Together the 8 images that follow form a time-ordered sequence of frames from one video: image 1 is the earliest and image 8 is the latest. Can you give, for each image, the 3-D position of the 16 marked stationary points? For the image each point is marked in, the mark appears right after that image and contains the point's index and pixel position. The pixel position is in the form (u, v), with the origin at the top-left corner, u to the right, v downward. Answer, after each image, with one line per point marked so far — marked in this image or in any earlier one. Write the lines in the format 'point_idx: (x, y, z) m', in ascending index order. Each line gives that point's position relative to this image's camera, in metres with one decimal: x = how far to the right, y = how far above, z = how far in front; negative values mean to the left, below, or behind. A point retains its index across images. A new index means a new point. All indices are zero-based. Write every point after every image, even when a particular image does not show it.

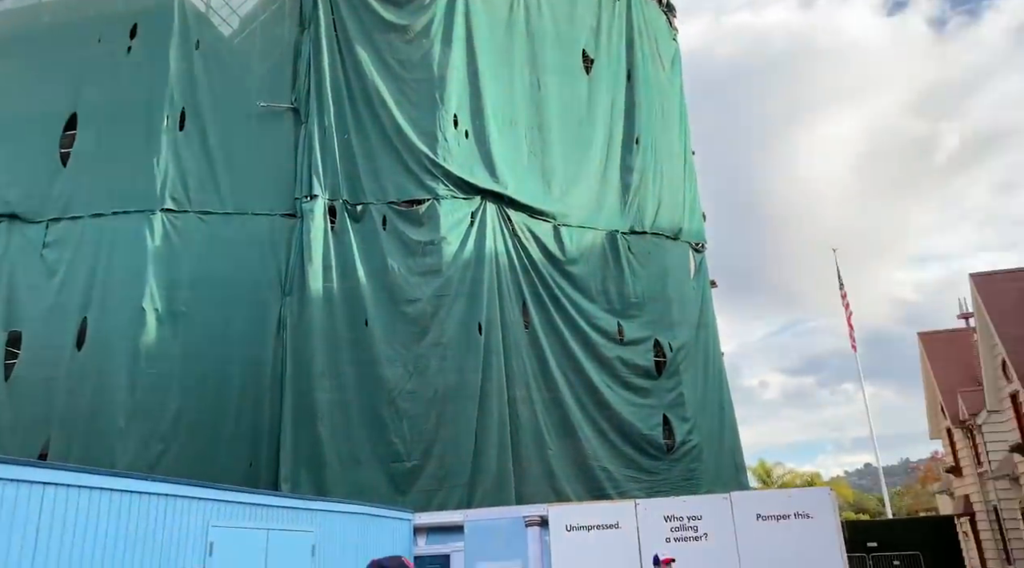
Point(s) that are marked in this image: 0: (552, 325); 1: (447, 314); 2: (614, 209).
0: (+0.8, -0.8, +15.8) m
1: (-1.2, -0.5, +14.7) m
2: (+2.3, +1.7, +17.7) m
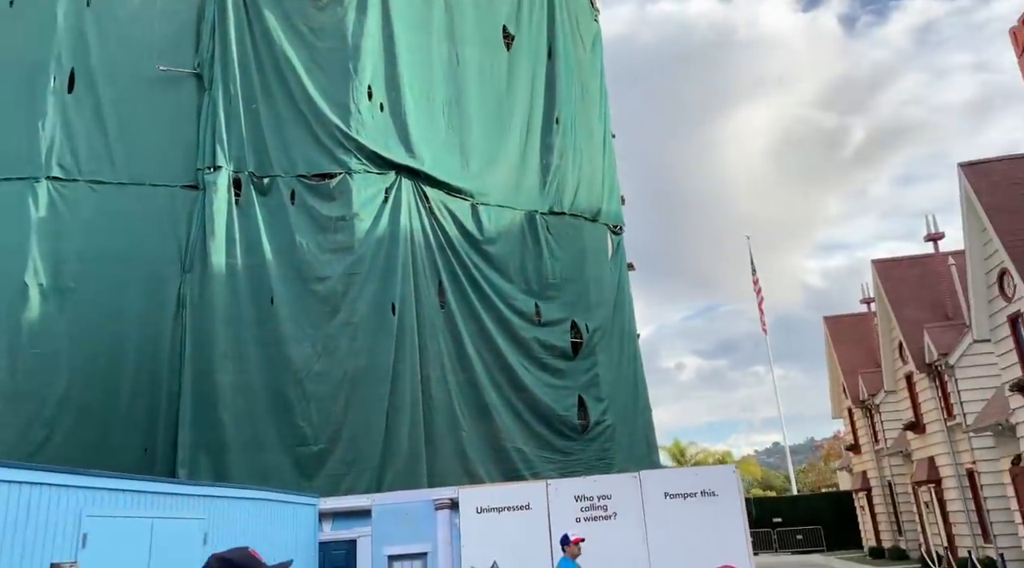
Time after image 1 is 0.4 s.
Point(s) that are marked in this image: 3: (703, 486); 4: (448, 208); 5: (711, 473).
0: (-0.8, -0.4, +15.6) m
1: (-2.7, -0.1, +14.2) m
2: (+0.5, +2.1, +17.5) m
3: (+2.6, -2.8, +11.3) m
4: (-1.2, +1.5, +15.9) m
5: (+2.7, -2.6, +11.4) m
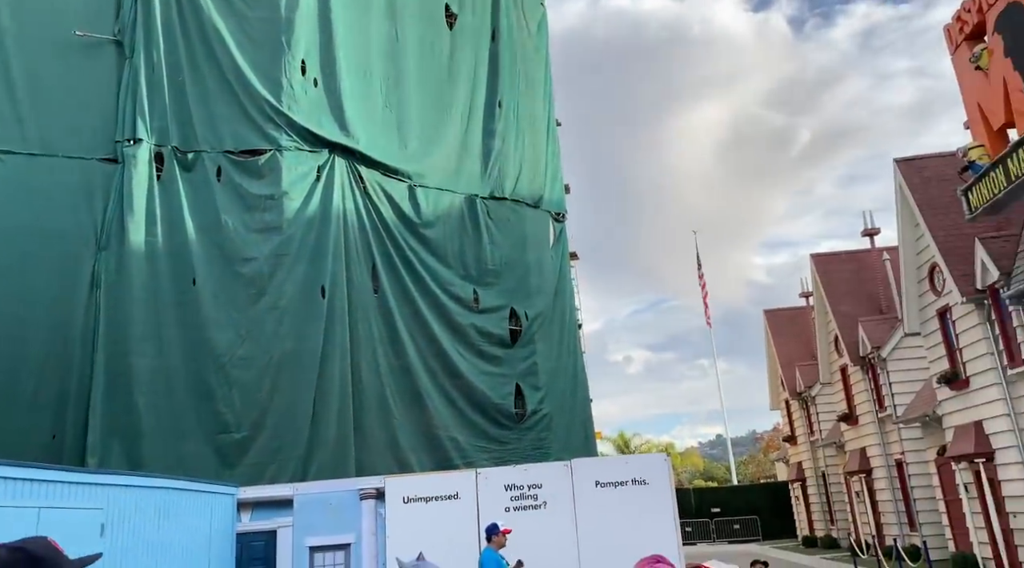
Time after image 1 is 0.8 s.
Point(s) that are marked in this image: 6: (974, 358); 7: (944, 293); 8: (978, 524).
0: (-2.0, -0.1, +15.2) m
1: (-3.8, +0.2, +13.7) m
2: (-0.8, +2.4, +17.1) m
3: (+1.7, -2.6, +11.2) m
4: (-2.4, +1.8, +15.4) m
5: (+1.8, -2.4, +11.2) m
6: (+10.2, -1.6, +18.2) m
7: (+10.2, -0.2, +19.4) m
8: (+10.7, -5.5, +19.0) m
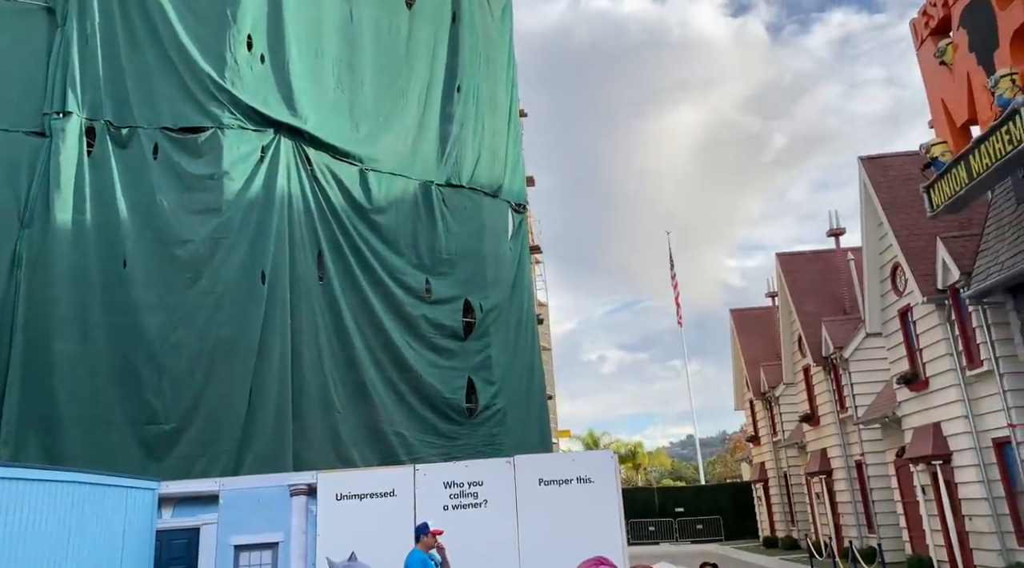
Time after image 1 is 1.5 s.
0: (-2.9, +0.1, +14.6) m
1: (-4.6, +0.4, +13.1) m
2: (-1.6, +2.6, +16.6) m
3: (+0.9, -2.5, +10.7) m
4: (-3.2, +2.0, +14.8) m
5: (+1.0, -2.3, +10.8) m
6: (+9.2, -1.6, +18.0) m
7: (+9.2, -0.2, +19.2) m
8: (+9.7, -5.5, +18.9) m
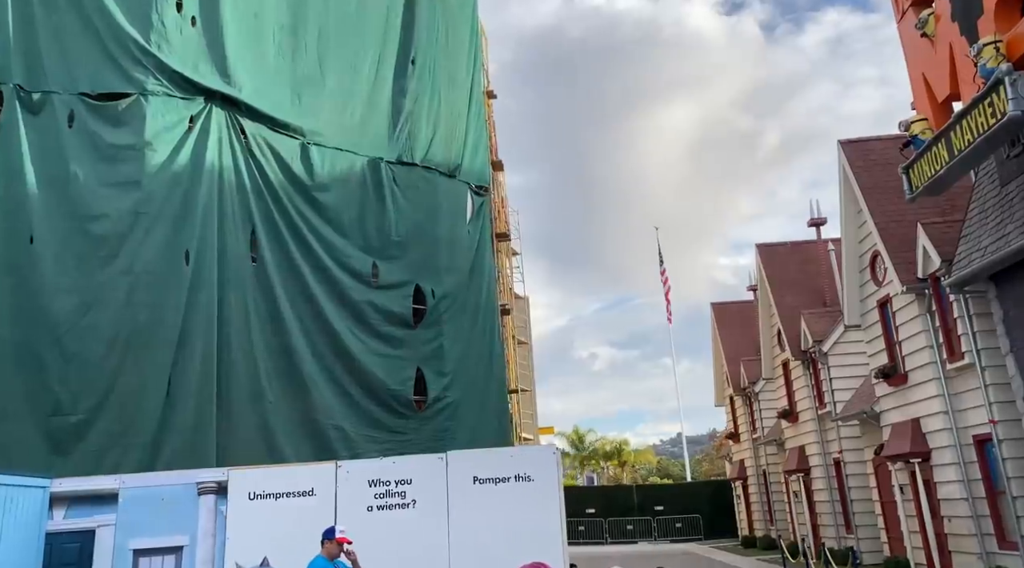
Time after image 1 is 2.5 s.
0: (-3.7, +0.4, +13.5) m
1: (-5.4, +0.7, +12.0) m
2: (-2.5, +2.9, +15.5) m
3: (+0.1, -2.2, +9.7) m
4: (-4.0, +2.3, +13.8) m
5: (+0.2, -2.0, +9.8) m
6: (+8.3, -1.4, +17.1) m
7: (+8.3, 0.0, +18.3) m
8: (+8.7, -5.3, +18.0) m
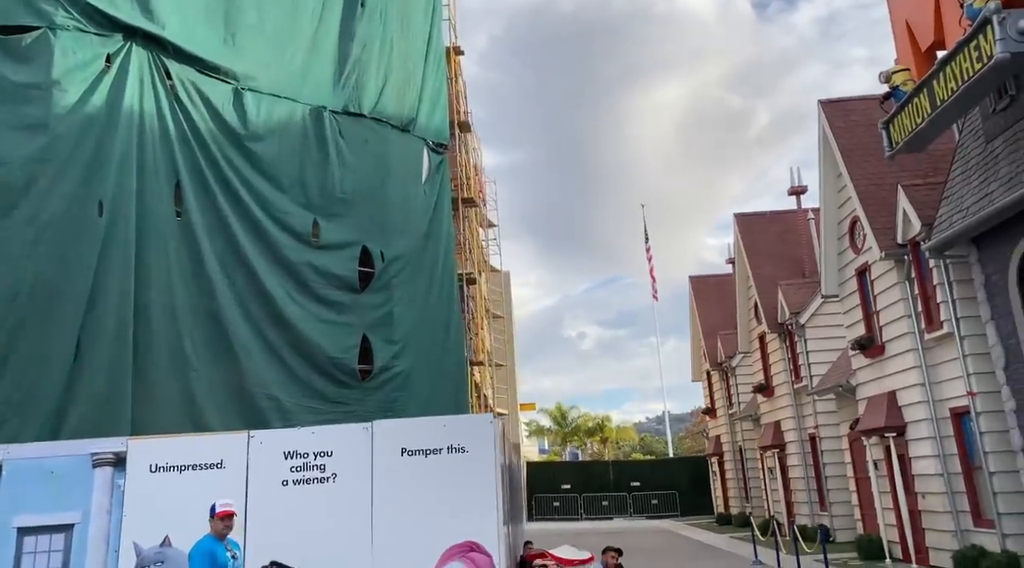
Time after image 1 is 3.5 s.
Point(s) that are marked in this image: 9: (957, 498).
0: (-4.5, +1.0, +12.5) m
1: (-6.1, +1.3, +10.9) m
2: (-3.3, +3.6, +14.4) m
3: (-0.7, -1.7, +8.8) m
4: (-4.8, +3.0, +12.6) m
5: (-0.6, -1.5, +8.9) m
6: (+7.5, -0.7, +16.3) m
7: (+7.4, +0.7, +17.4) m
8: (+7.9, -4.6, +17.3) m
9: (+7.8, -3.8, +14.5) m
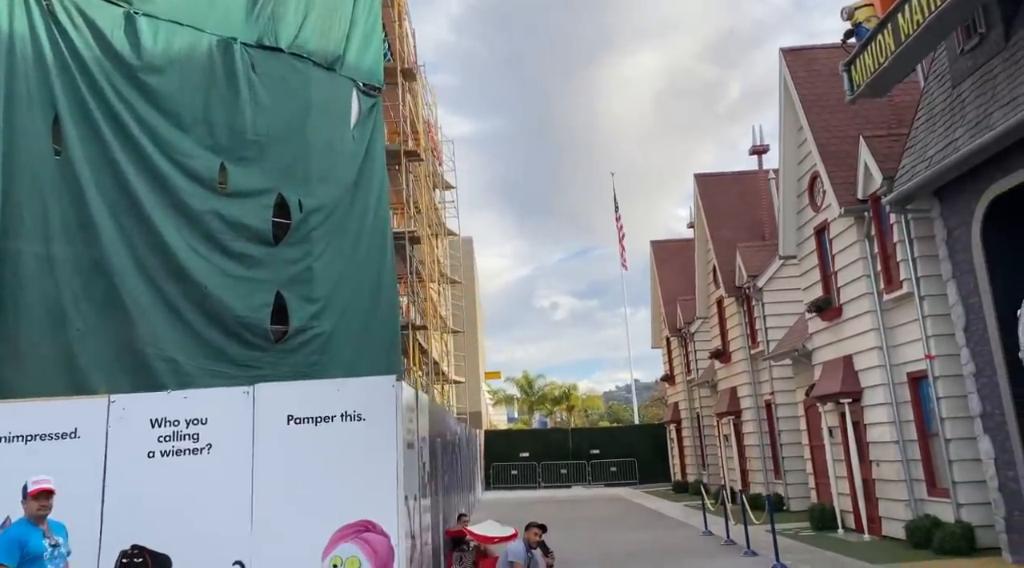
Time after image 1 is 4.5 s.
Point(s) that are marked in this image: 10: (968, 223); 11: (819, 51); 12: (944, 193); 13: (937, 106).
0: (-5.5, +1.7, +11.2) m
1: (-7.1, +2.0, +9.5) m
2: (-4.3, +4.3, +13.0) m
3: (-1.6, -1.2, +7.7) m
4: (-5.8, +3.7, +11.2) m
5: (-1.5, -1.0, +7.8) m
6: (+6.3, 0.0, +15.4) m
7: (+6.2, +1.6, +16.5) m
8: (+6.6, -3.8, +16.6) m
9: (+6.7, -3.1, +13.7) m
10: (+6.6, +0.9, +11.9) m
11: (+6.7, +5.1, +17.9) m
12: (+6.5, +1.4, +12.4) m
13: (+6.5, +2.7, +12.6) m
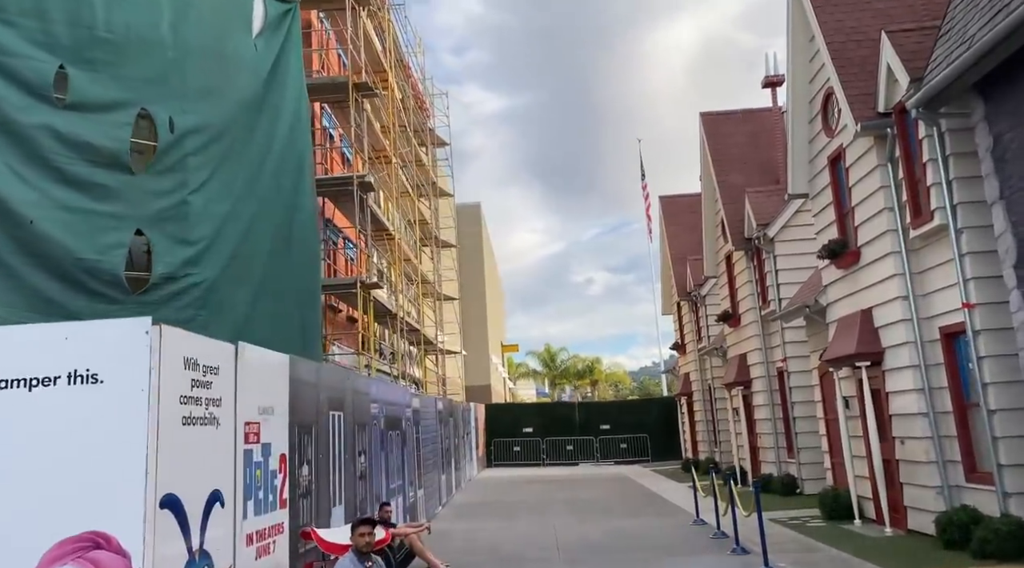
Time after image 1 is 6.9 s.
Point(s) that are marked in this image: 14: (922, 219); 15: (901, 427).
0: (-6.6, +2.5, +8.7) m
1: (-8.2, +2.6, +7.1) m
2: (-5.4, +5.1, +10.4) m
3: (-2.8, -0.5, +5.2) m
4: (-6.9, +4.4, +8.7) m
5: (-2.7, -0.3, +5.2) m
6: (+5.4, +1.0, +12.5) m
7: (+5.4, +2.5, +13.6) m
8: (+5.8, -2.8, +13.8) m
9: (+5.8, -2.1, +10.9) m
10: (+5.5, +1.7, +8.9) m
11: (+5.9, +6.1, +14.9) m
12: (+5.5, +2.2, +9.5) m
13: (+5.4, +3.6, +9.6) m
14: (+5.5, +0.9, +11.0) m
15: (+5.7, -2.1, +12.0) m
